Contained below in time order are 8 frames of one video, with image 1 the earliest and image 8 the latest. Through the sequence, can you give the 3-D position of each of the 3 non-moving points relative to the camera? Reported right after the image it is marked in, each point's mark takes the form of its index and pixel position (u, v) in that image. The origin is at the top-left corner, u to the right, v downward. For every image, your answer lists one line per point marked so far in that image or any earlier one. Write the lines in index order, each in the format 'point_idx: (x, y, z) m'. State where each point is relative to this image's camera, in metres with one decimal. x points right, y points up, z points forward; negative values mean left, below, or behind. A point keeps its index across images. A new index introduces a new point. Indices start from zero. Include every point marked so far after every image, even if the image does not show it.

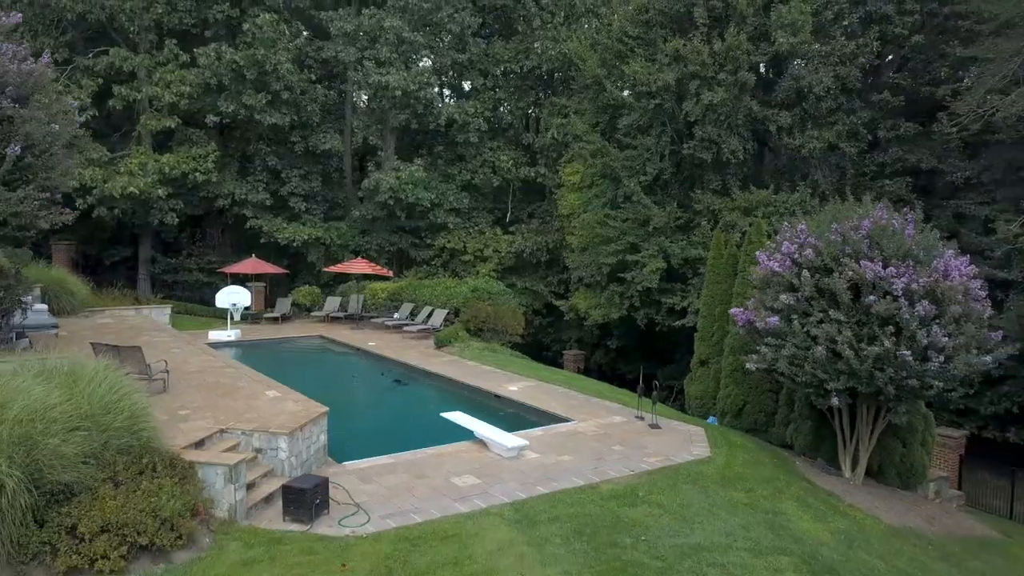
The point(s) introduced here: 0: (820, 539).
0: (+3.3, -2.7, +8.4) m
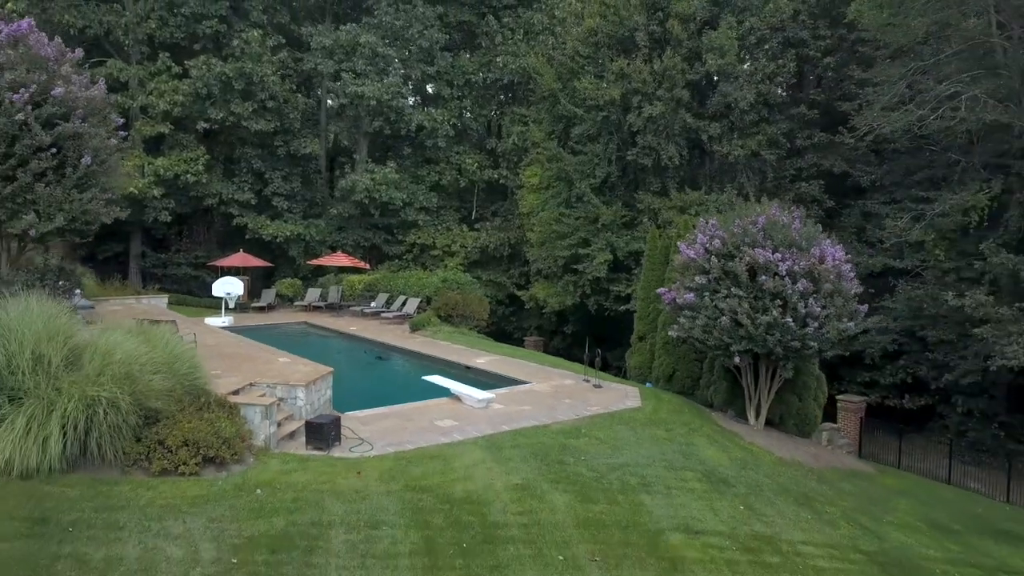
0: (+2.9, -2.4, +10.9) m
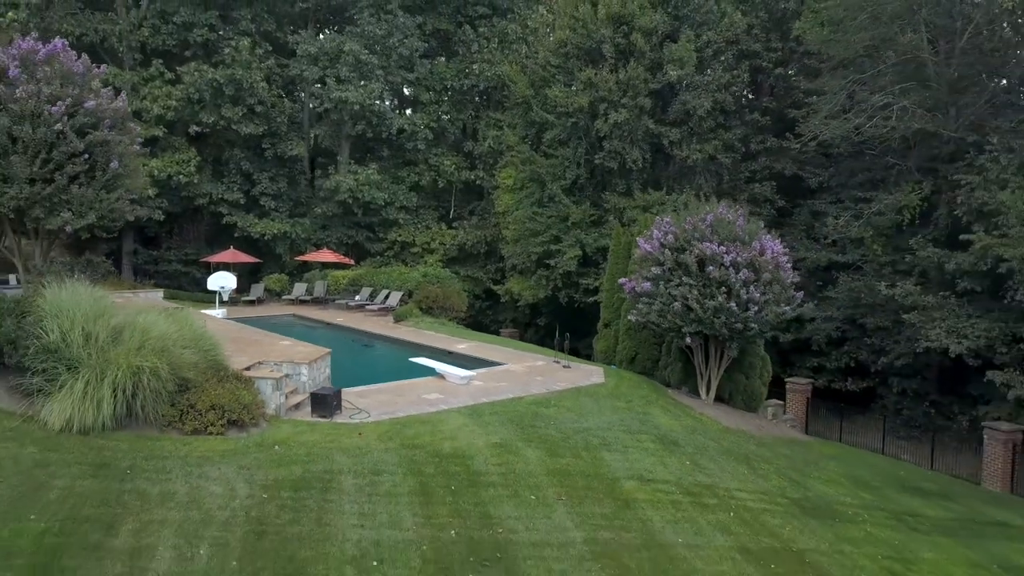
0: (+2.6, -2.2, +12.6) m
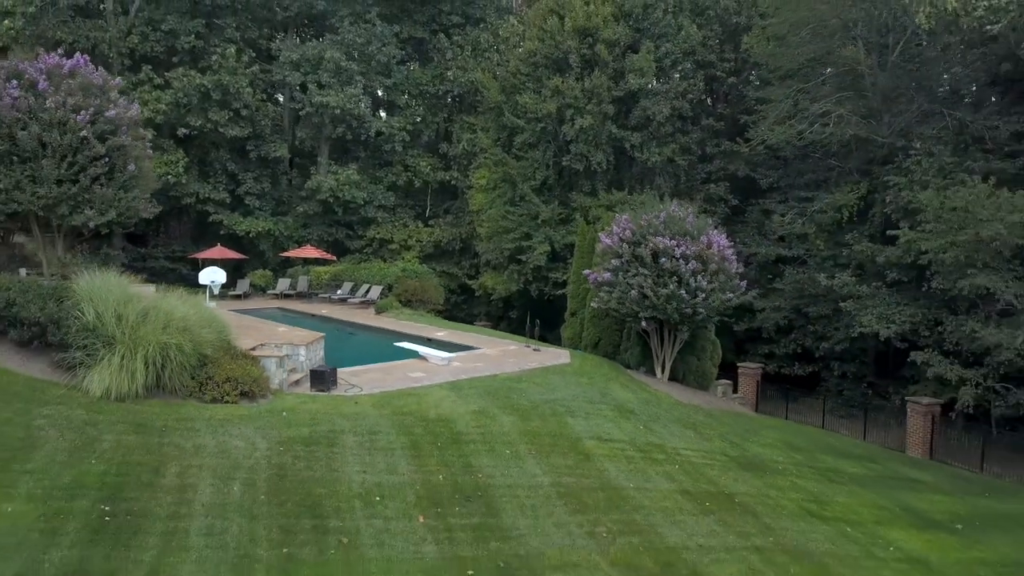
0: (+2.1, -2.0, +14.3) m
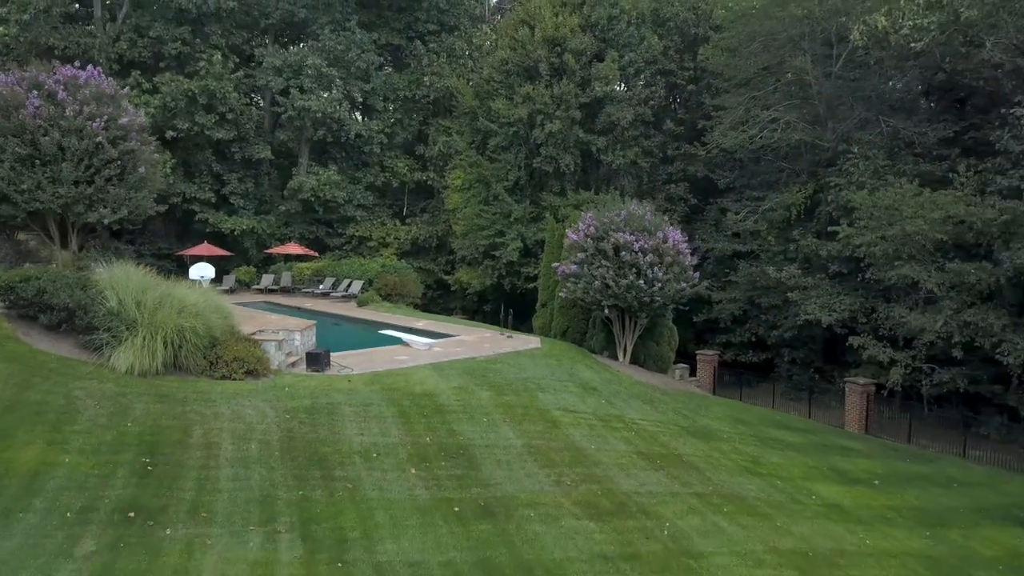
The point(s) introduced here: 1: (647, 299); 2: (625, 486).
0: (+1.6, -1.8, +15.9) m
1: (+2.9, -0.2, +16.8) m
2: (+1.5, -2.6, +10.3) m
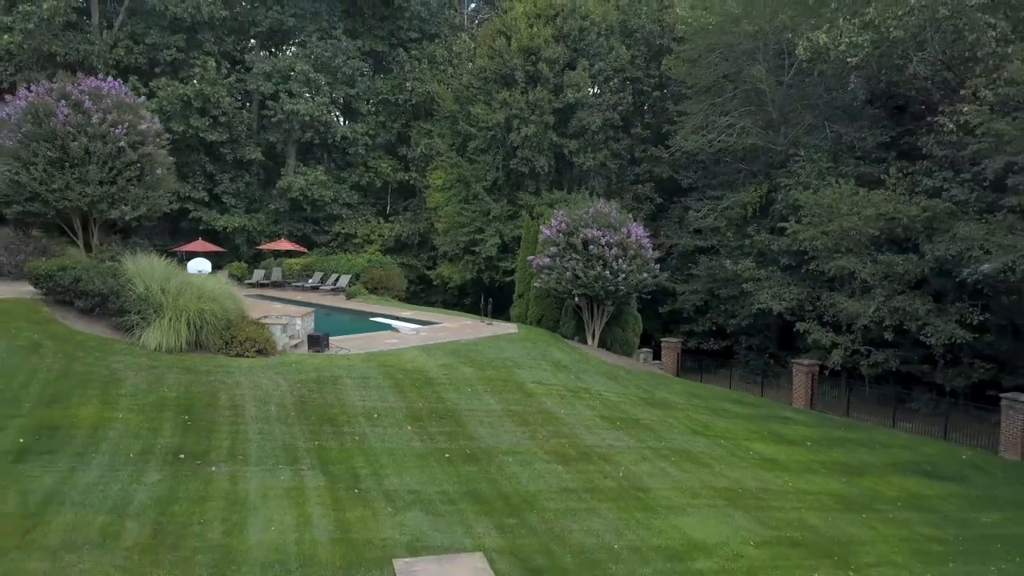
0: (+1.2, -1.6, +17.7) m
1: (+2.4, 0.0, +18.7) m
2: (+1.2, -2.3, +12.1) m
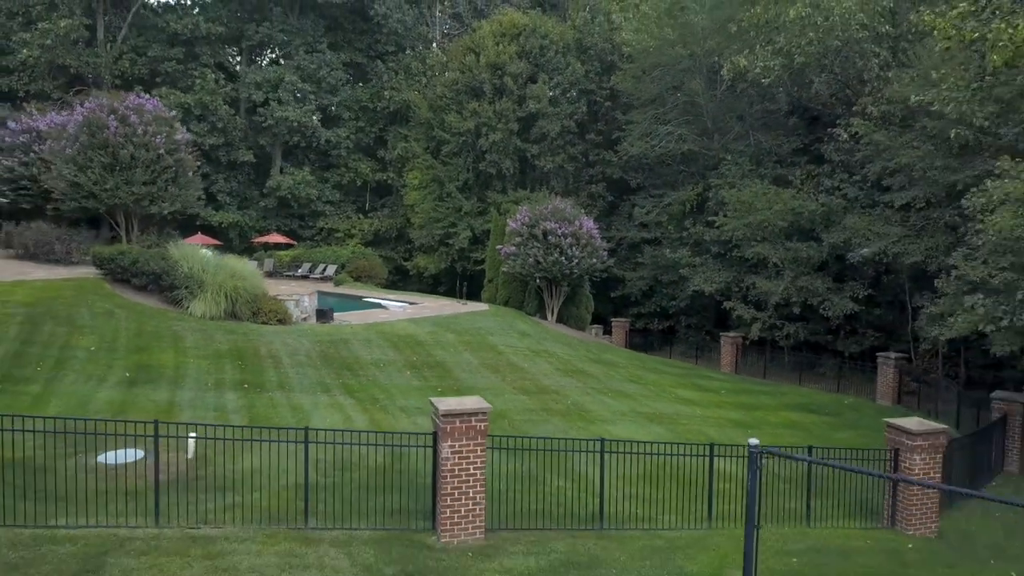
0: (+0.4, -1.1, +21.3) m
1: (+1.6, +0.5, +22.4) m
2: (+0.7, -1.9, +15.8) m
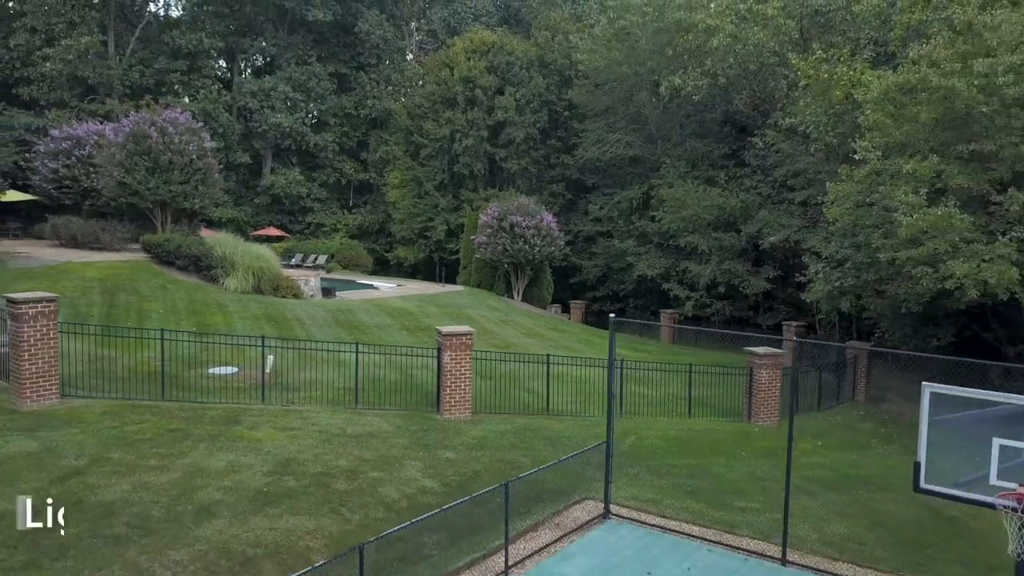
0: (-0.5, -0.6, +25.5) m
1: (+0.6, +1.0, +26.7) m
2: (0.0, -1.3, +20.0) m
